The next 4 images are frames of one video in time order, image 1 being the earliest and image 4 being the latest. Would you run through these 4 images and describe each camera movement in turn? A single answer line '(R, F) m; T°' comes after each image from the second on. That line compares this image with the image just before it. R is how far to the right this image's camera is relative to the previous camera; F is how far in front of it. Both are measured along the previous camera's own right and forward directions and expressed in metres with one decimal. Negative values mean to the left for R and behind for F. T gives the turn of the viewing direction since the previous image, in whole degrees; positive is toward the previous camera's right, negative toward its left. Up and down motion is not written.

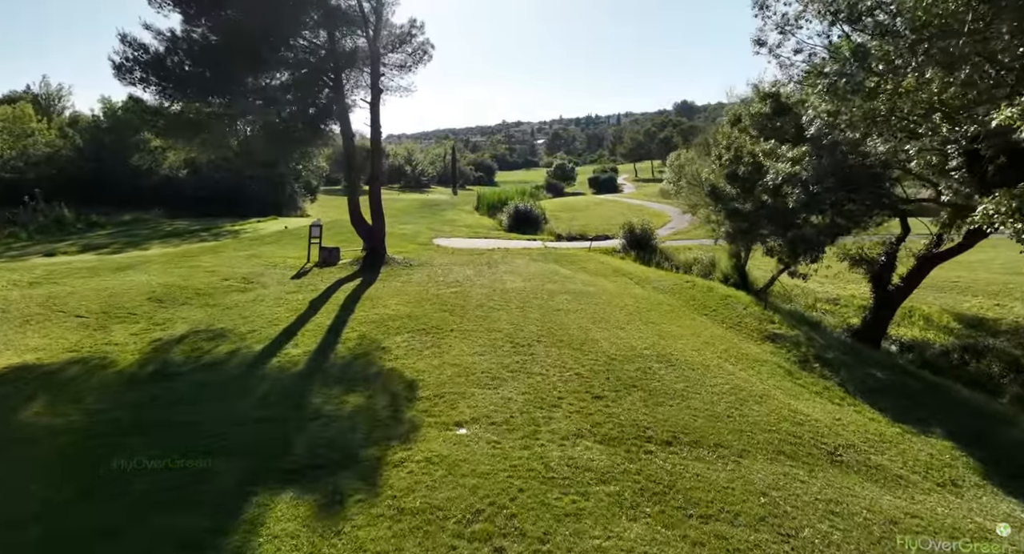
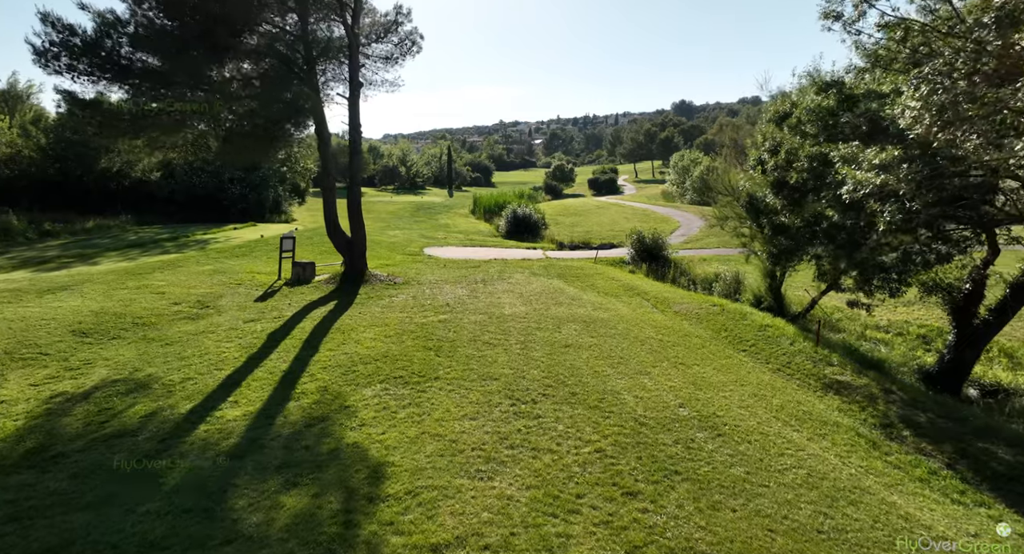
(0.0, +2.1) m; 0°
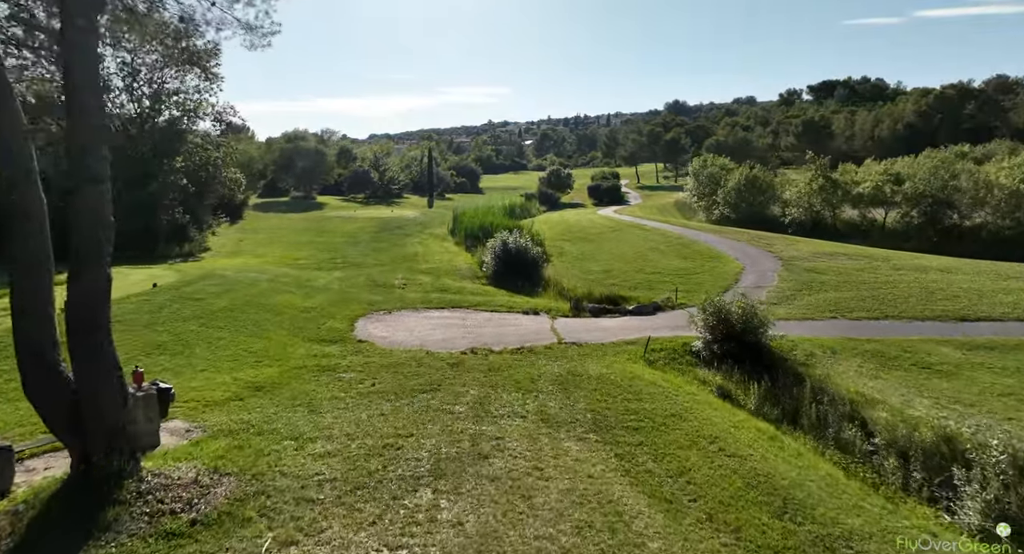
(0.0, +9.4) m; +1°
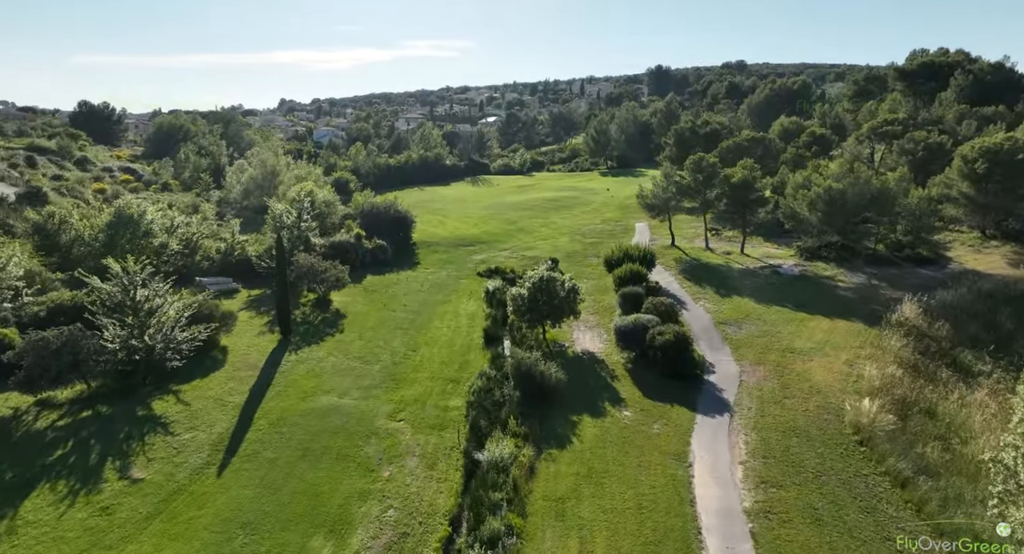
(+1.5, +39.1) m; +3°
